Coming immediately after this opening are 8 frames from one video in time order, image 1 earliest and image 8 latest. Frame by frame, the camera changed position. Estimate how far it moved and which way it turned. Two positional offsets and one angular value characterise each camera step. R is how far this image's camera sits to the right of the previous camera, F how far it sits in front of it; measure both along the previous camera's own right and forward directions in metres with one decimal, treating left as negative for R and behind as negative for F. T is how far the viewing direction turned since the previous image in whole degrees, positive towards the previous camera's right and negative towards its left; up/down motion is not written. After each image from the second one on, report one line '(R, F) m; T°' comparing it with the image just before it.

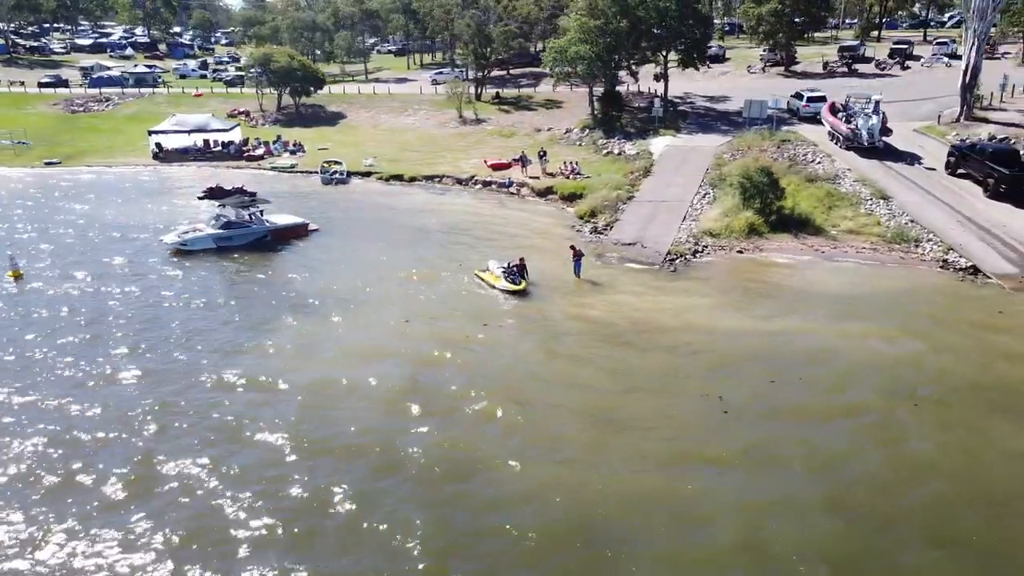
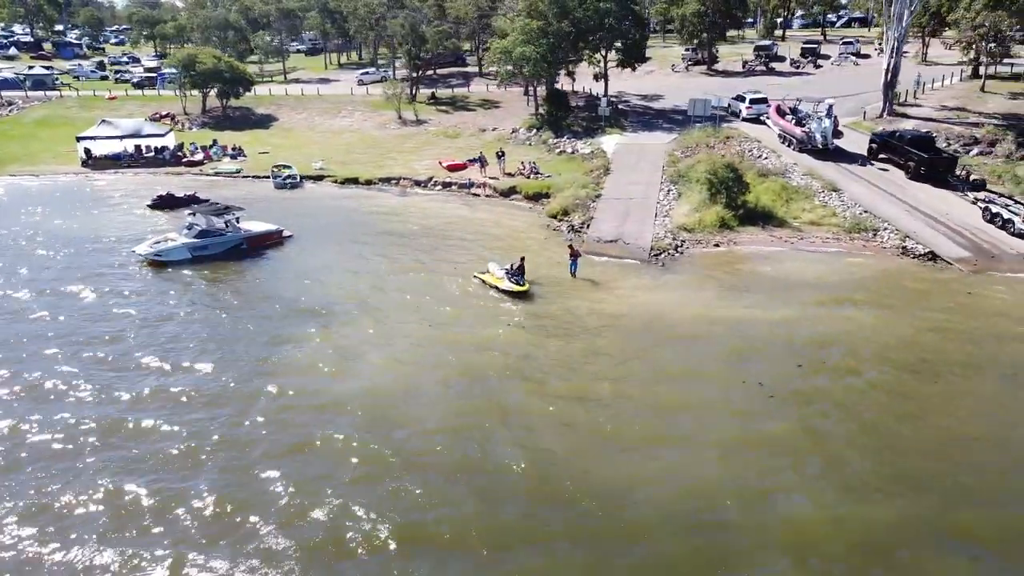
(-2.9, -0.4) m; +7°
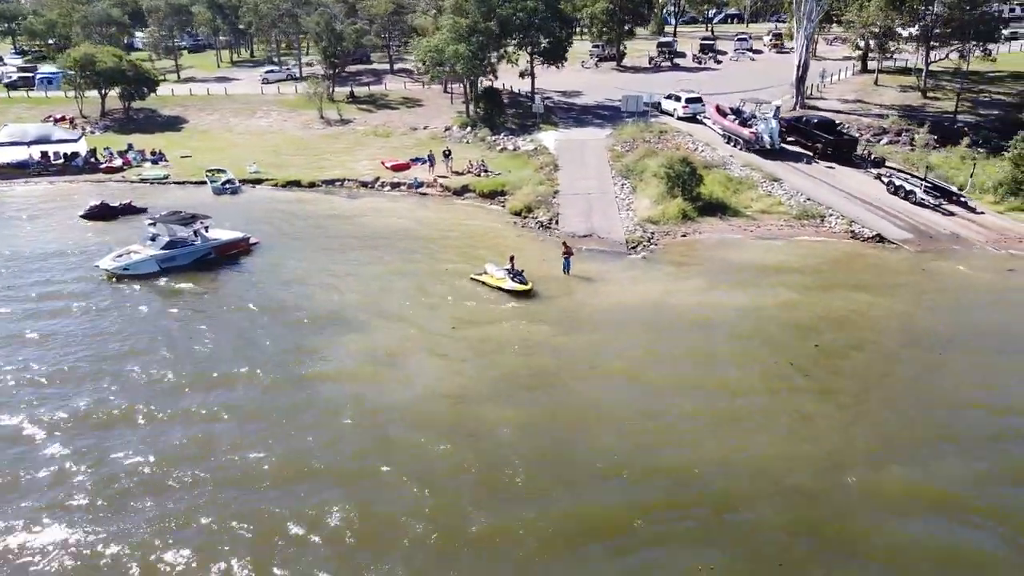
(-3.5, -0.3) m; +9°
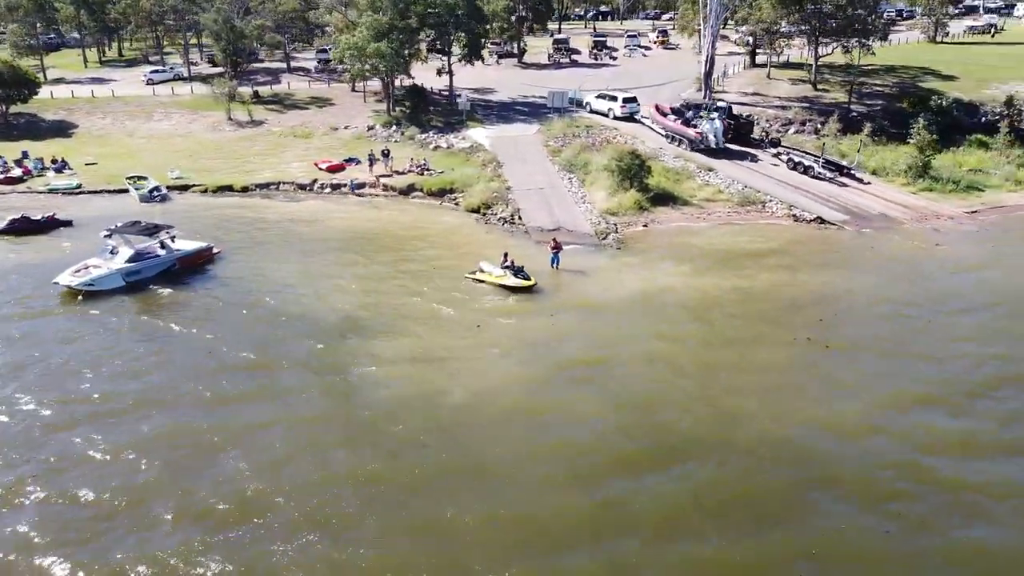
(-3.9, -0.2) m; +10°
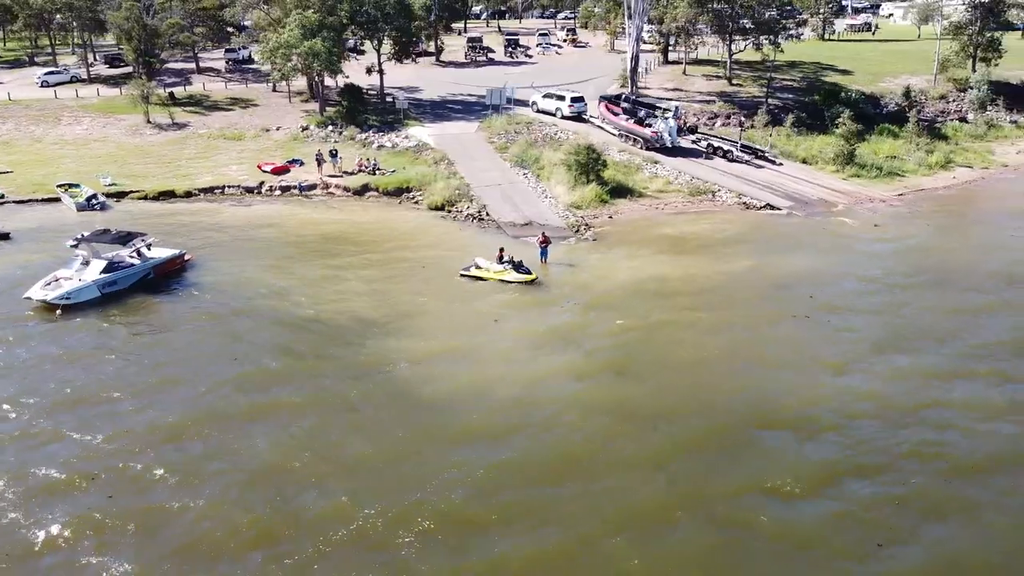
(-3.2, -0.3) m; +8°
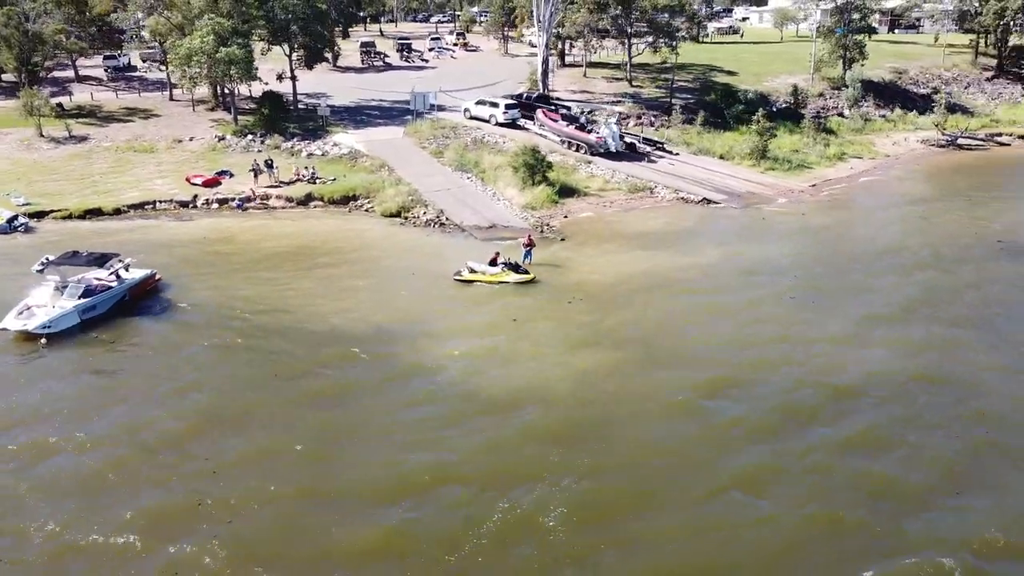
(-4.1, -0.4) m; +10°
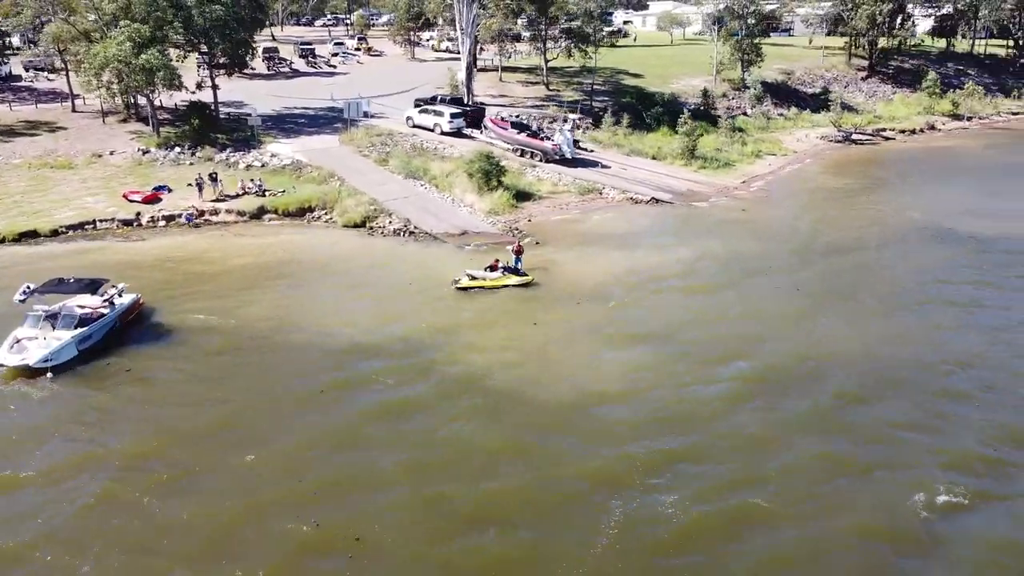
(-3.9, -0.3) m; +9°
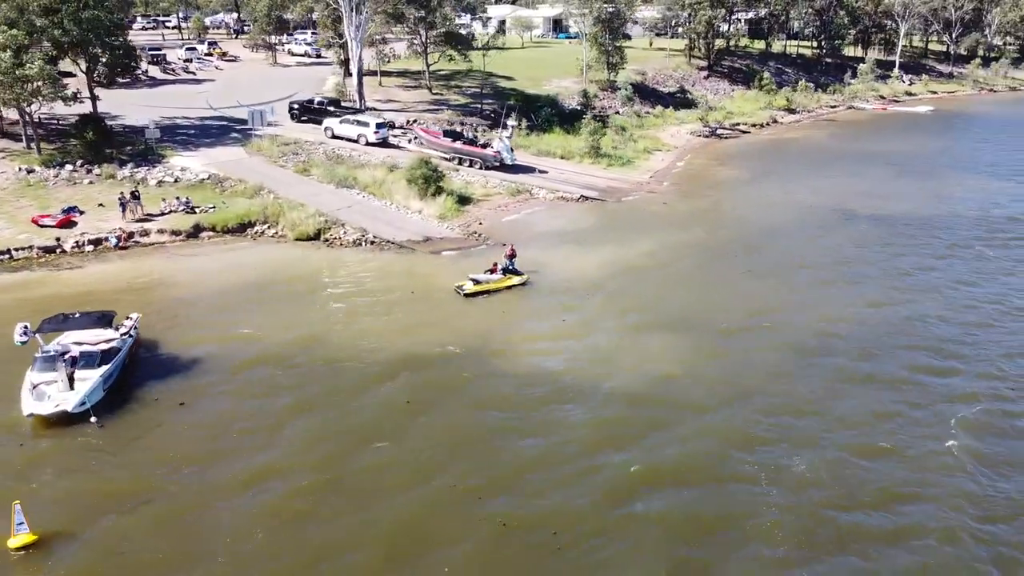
(-6.0, -0.2) m; +13°
